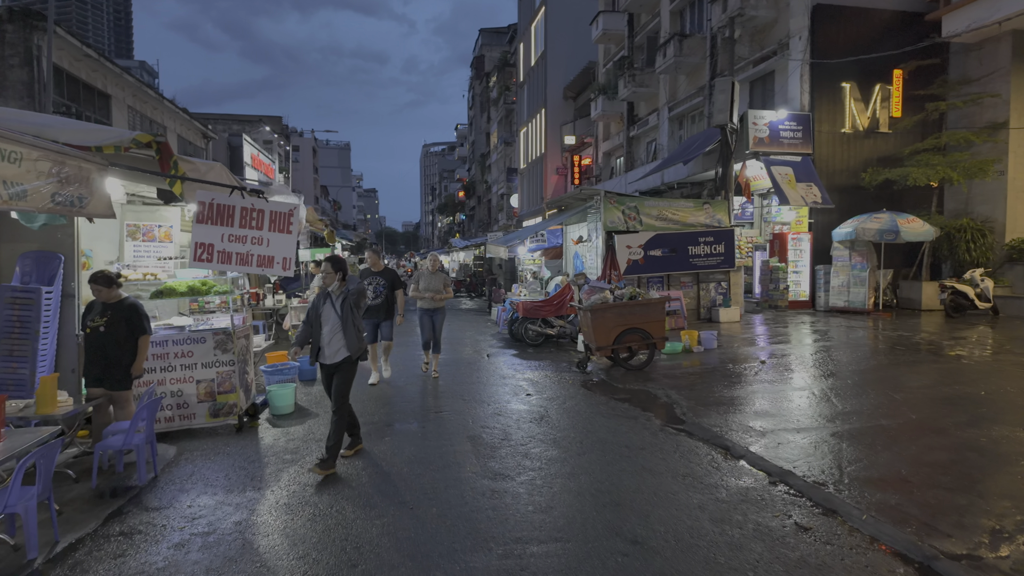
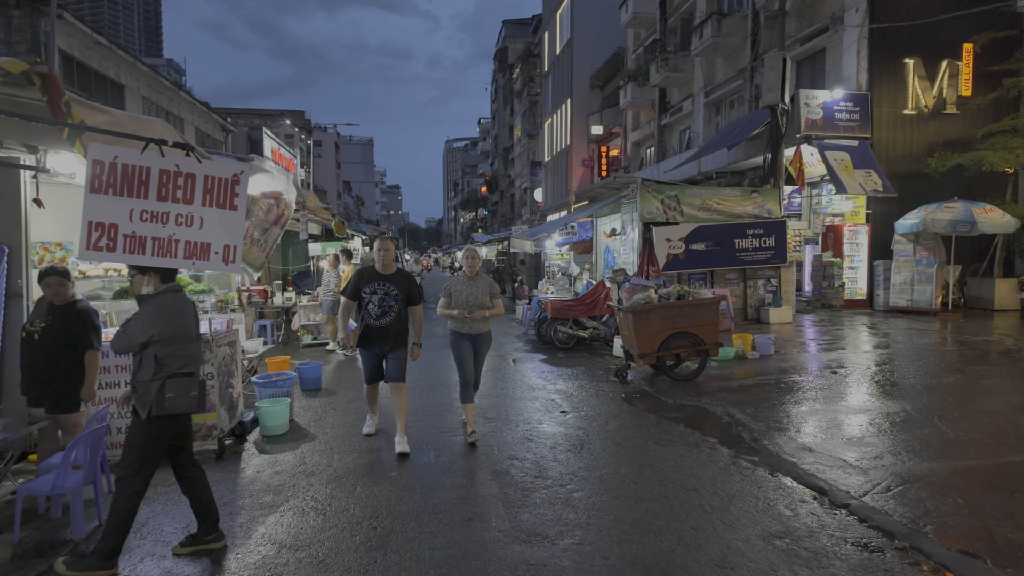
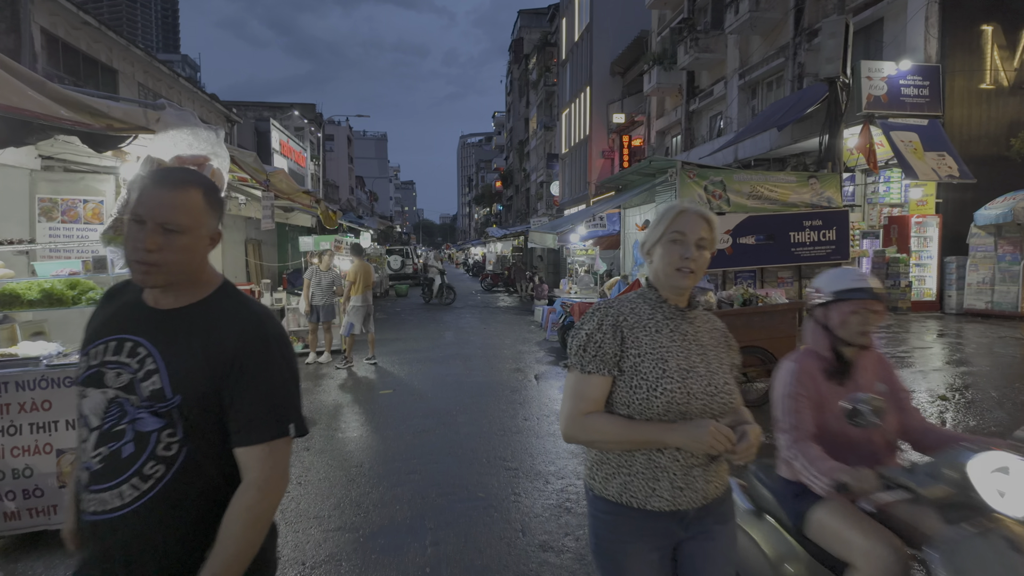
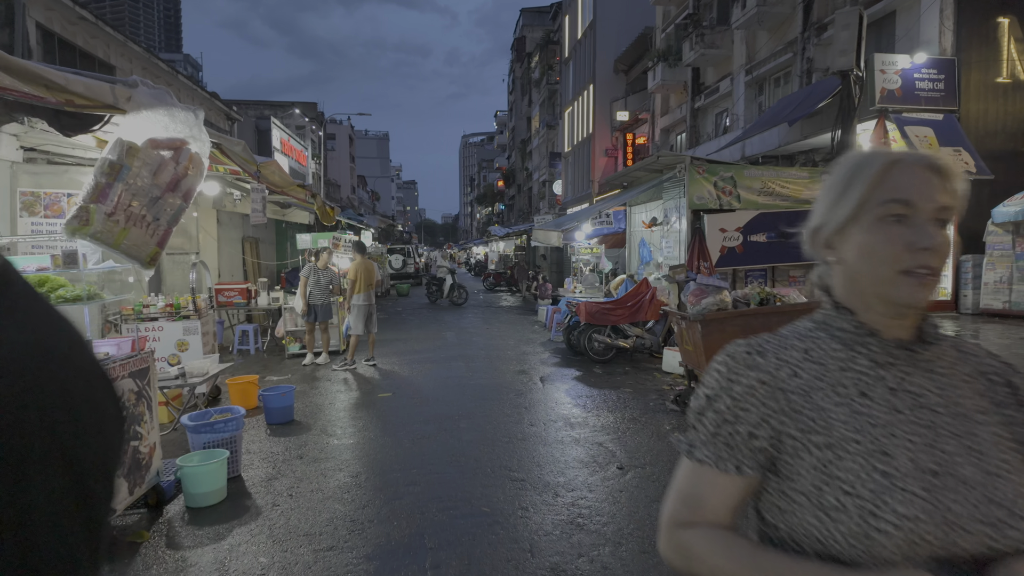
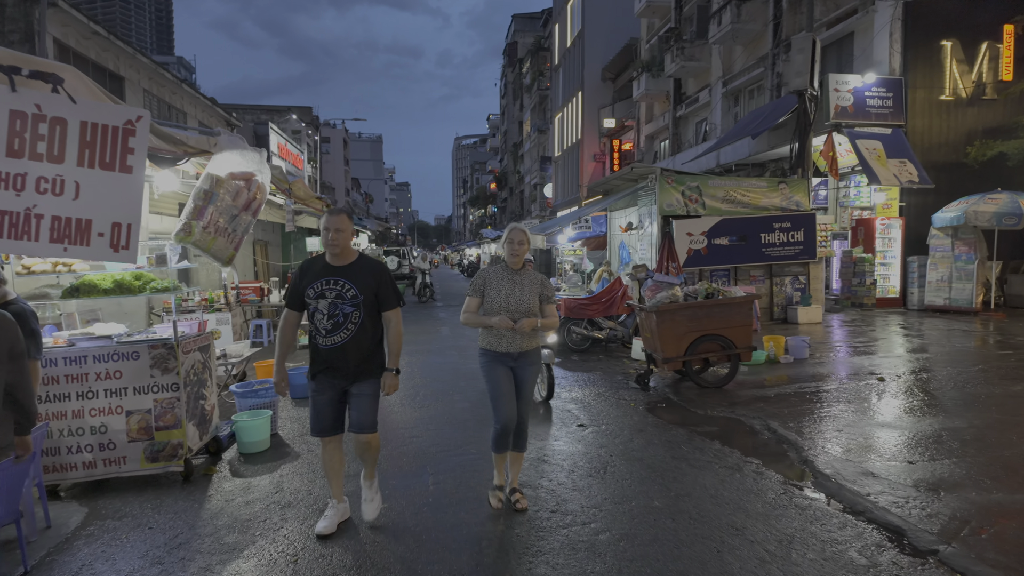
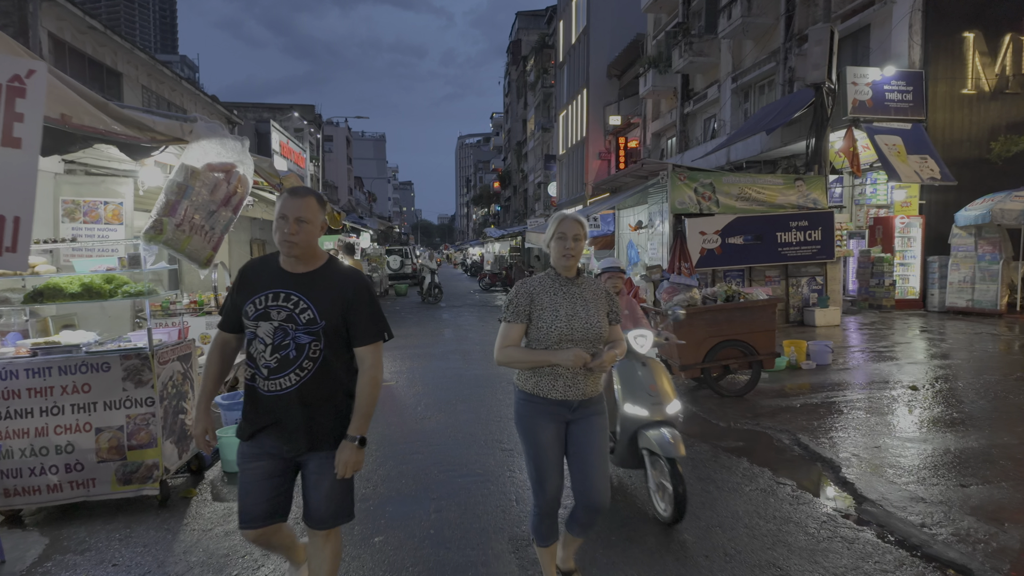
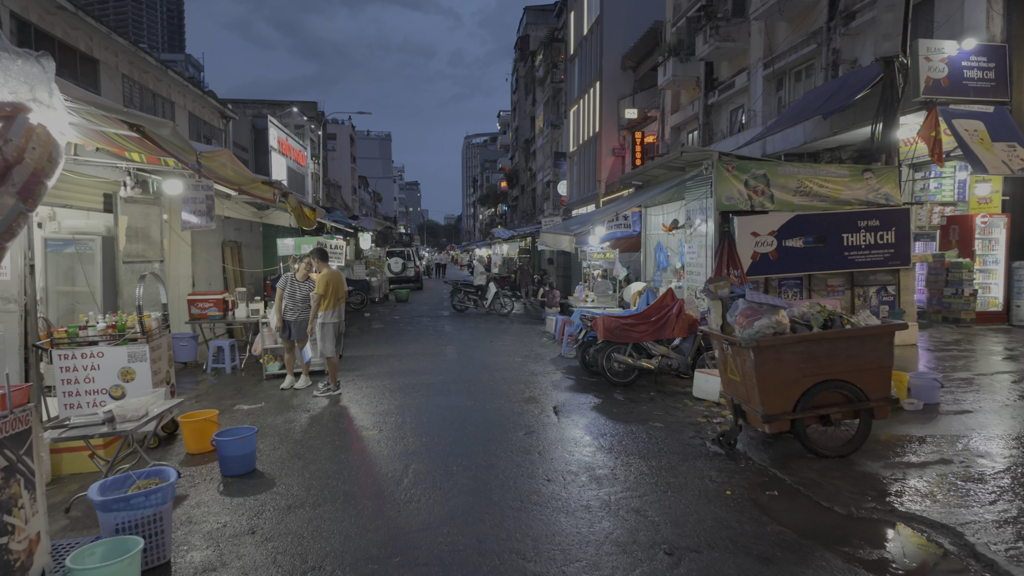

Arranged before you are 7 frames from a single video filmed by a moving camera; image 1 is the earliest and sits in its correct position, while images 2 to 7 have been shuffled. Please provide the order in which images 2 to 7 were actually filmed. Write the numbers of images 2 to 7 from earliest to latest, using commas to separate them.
2, 5, 6, 3, 4, 7
